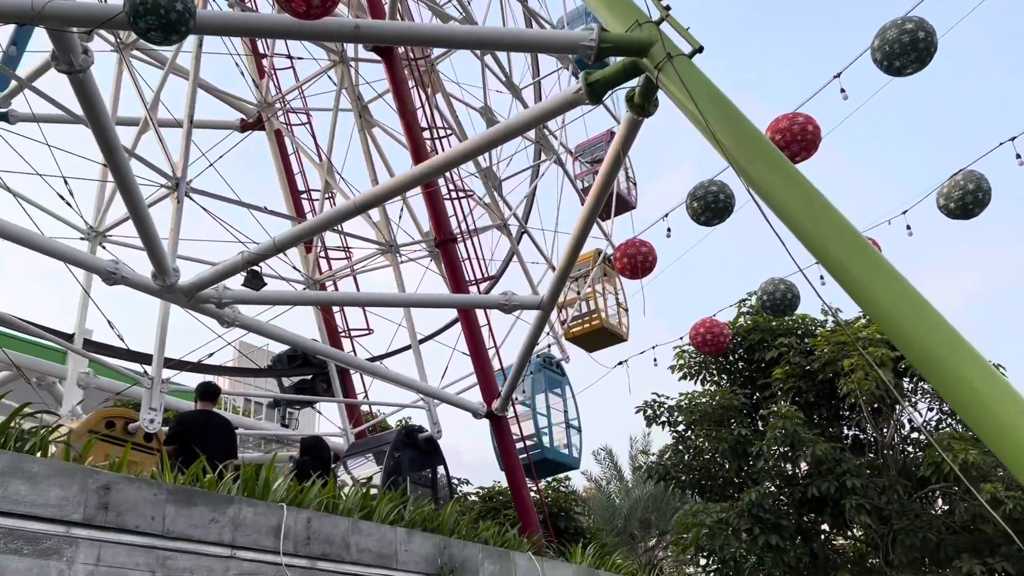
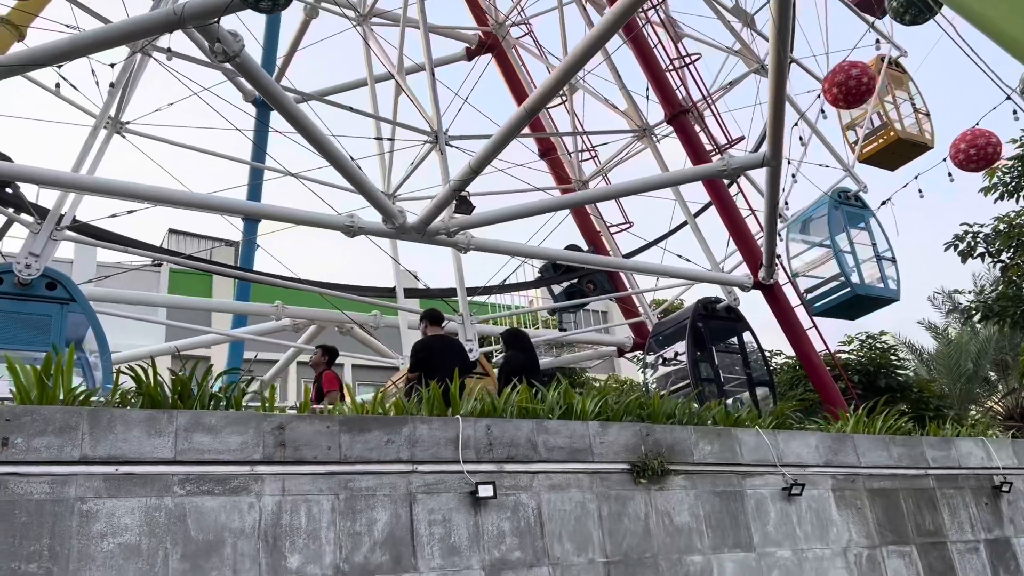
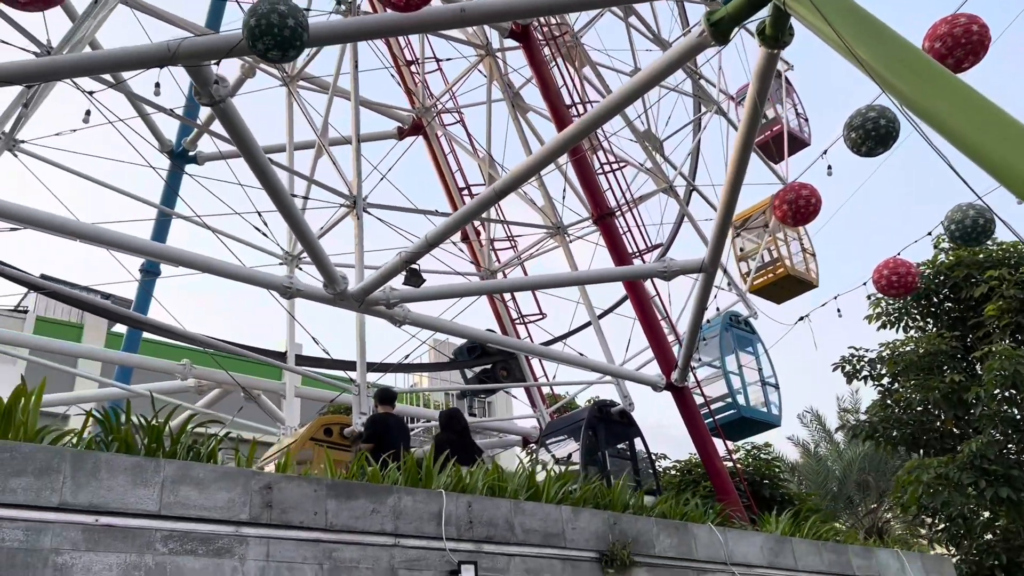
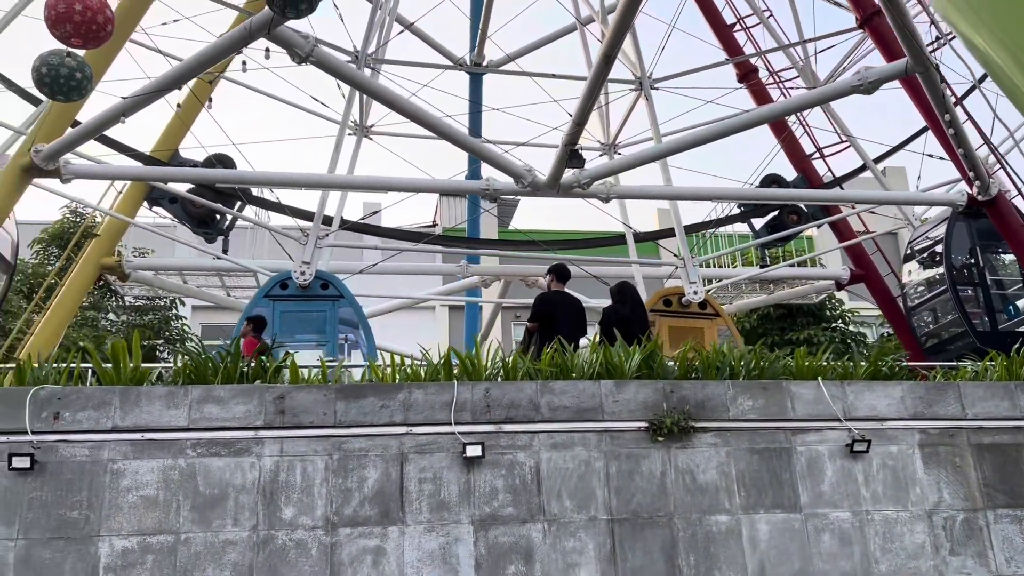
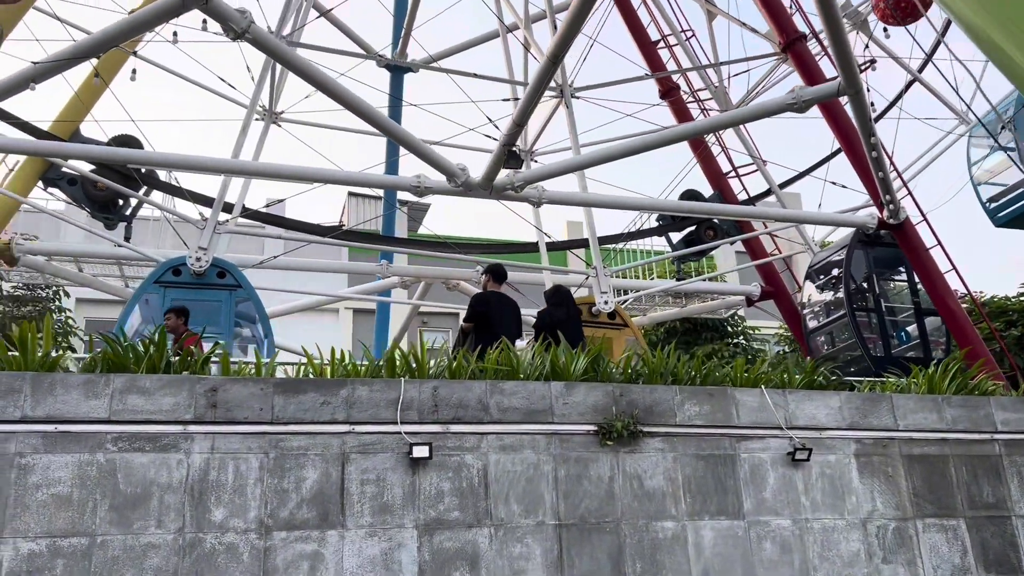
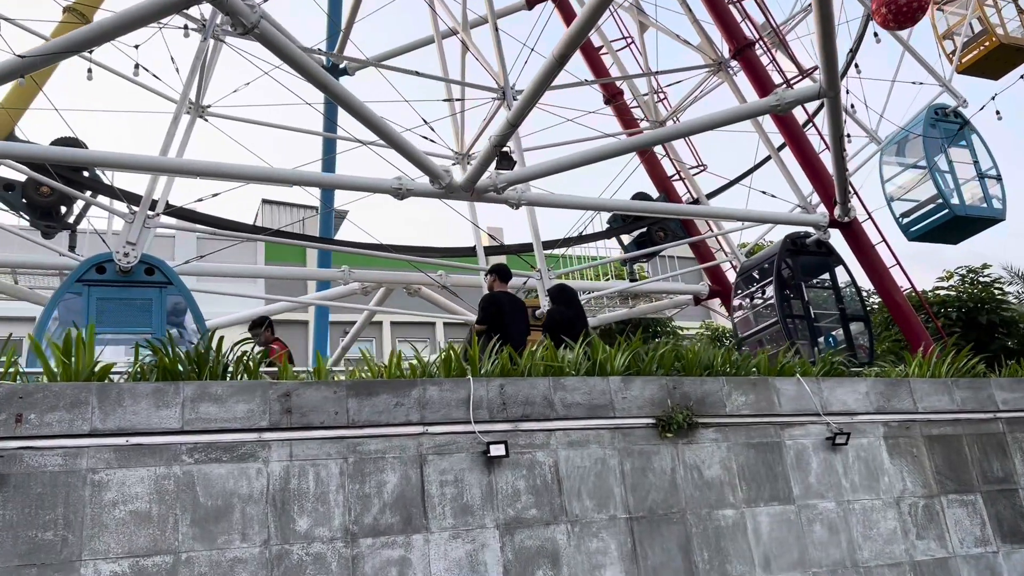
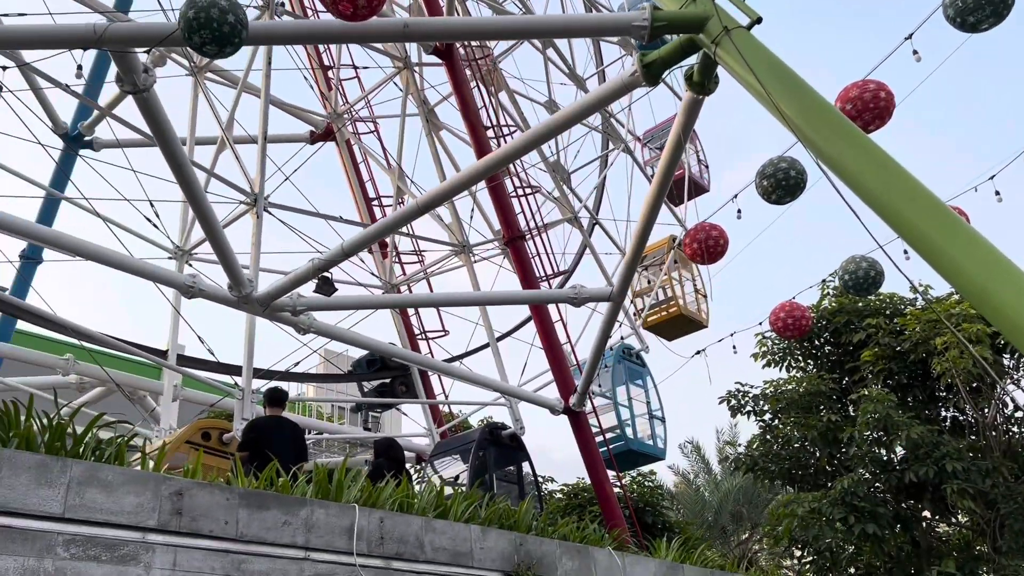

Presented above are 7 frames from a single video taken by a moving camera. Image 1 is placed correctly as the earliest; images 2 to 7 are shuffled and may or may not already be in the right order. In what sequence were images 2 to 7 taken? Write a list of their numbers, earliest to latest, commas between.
7, 3, 2, 6, 5, 4
